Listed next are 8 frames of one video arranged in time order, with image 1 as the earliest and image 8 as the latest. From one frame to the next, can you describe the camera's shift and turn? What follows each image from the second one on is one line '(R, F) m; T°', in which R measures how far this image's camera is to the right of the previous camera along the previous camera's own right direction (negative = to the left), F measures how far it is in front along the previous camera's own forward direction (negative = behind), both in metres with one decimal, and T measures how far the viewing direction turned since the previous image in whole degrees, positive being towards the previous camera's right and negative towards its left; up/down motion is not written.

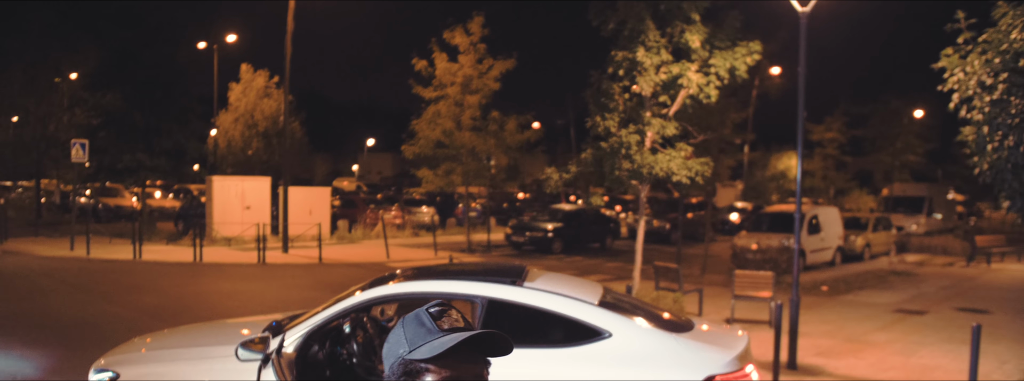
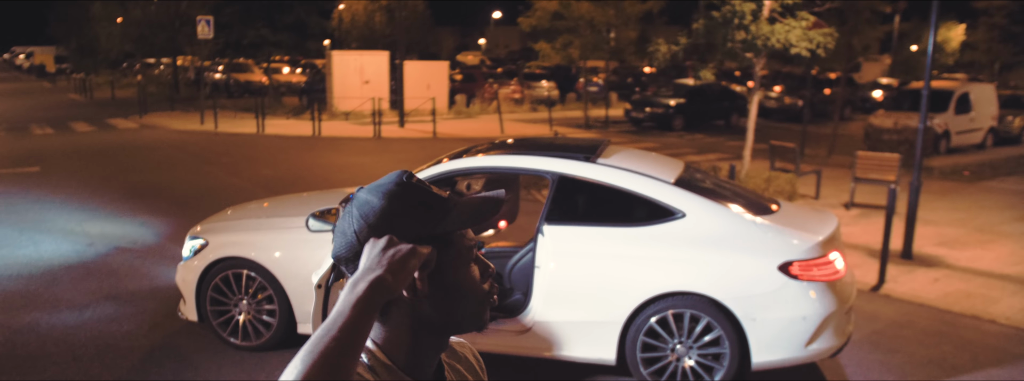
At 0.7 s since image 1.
(+0.4, +0.2) m; -9°
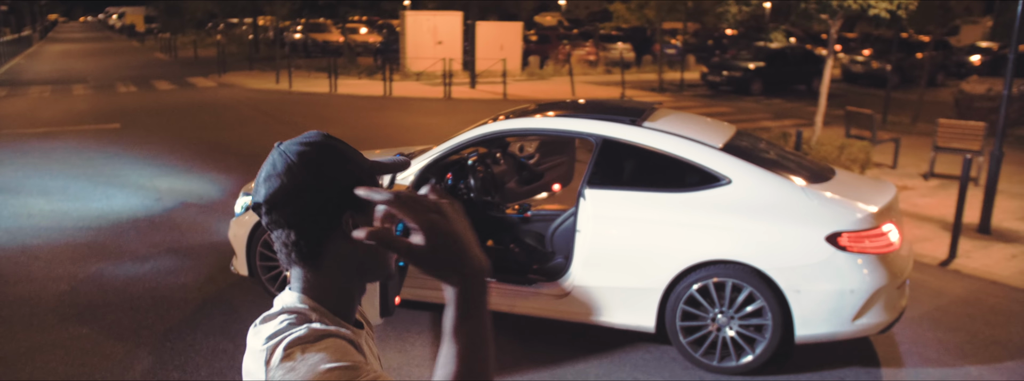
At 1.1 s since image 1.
(+0.2, 0.0) m; -5°
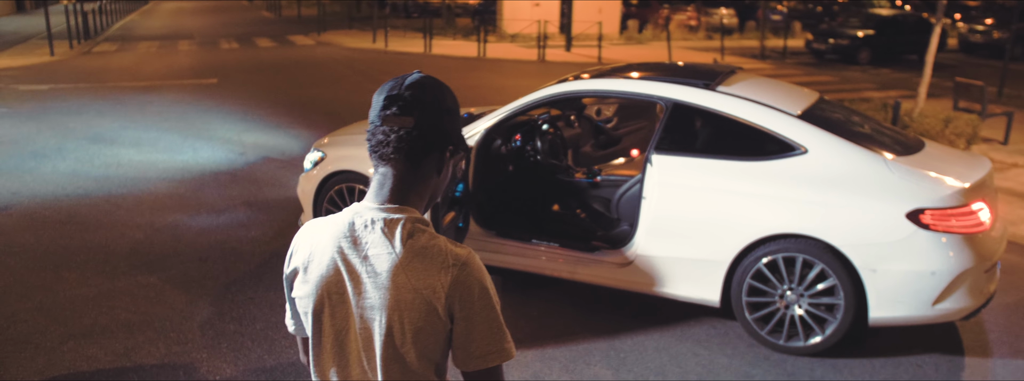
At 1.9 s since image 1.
(+0.2, +0.1) m; -7°
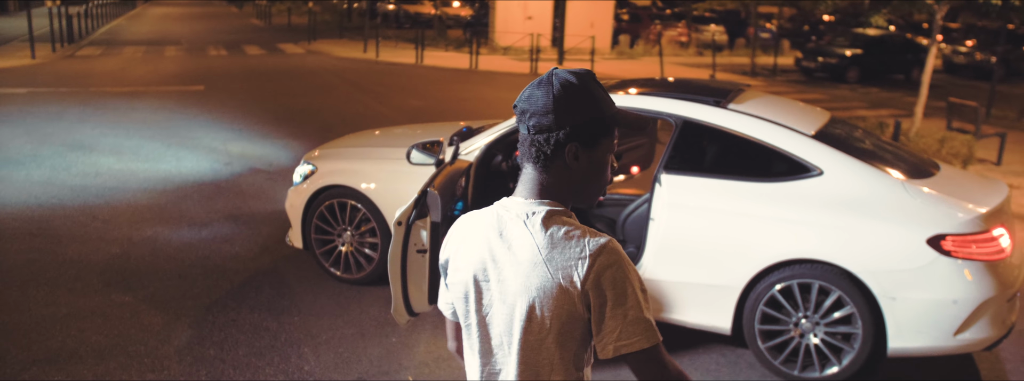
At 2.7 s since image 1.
(-0.1, +0.2) m; +1°
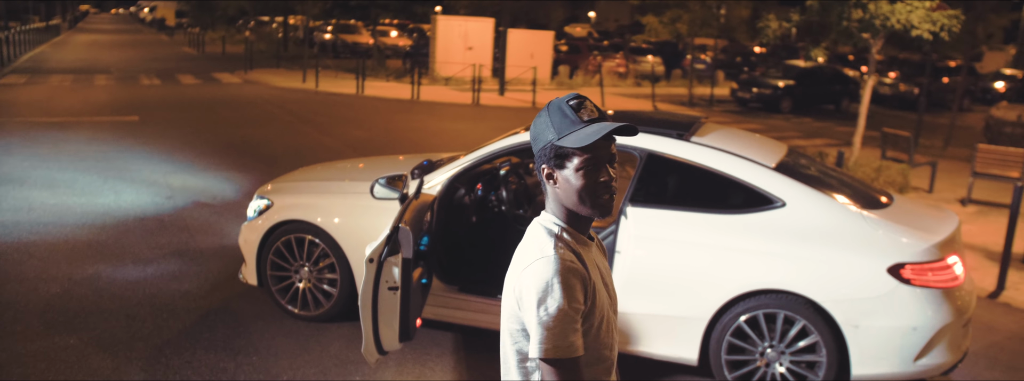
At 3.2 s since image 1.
(-0.2, +0.1) m; +4°
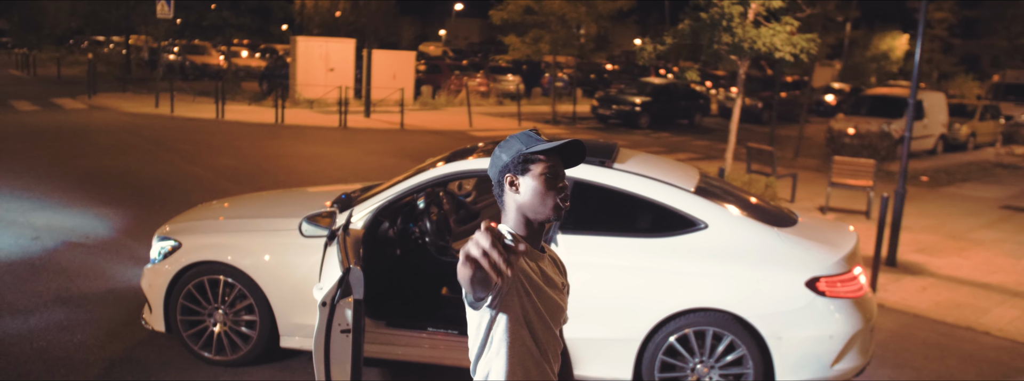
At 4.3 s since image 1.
(-0.4, 0.0) m; +10°
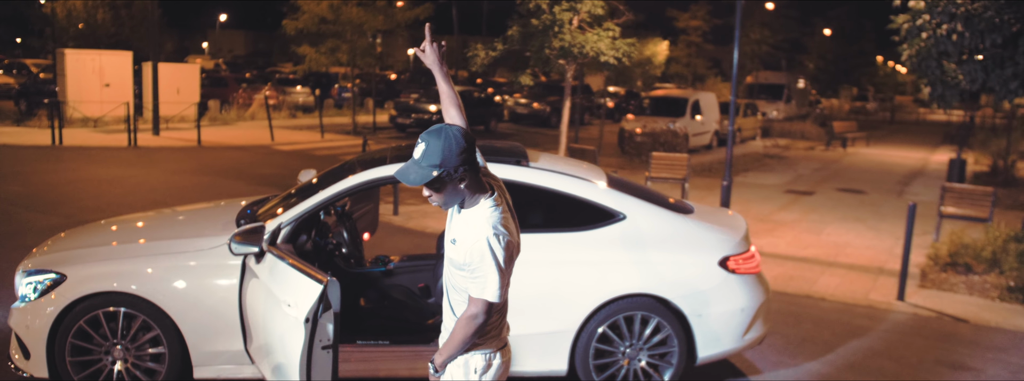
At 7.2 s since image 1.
(-0.8, +0.1) m; +15°
